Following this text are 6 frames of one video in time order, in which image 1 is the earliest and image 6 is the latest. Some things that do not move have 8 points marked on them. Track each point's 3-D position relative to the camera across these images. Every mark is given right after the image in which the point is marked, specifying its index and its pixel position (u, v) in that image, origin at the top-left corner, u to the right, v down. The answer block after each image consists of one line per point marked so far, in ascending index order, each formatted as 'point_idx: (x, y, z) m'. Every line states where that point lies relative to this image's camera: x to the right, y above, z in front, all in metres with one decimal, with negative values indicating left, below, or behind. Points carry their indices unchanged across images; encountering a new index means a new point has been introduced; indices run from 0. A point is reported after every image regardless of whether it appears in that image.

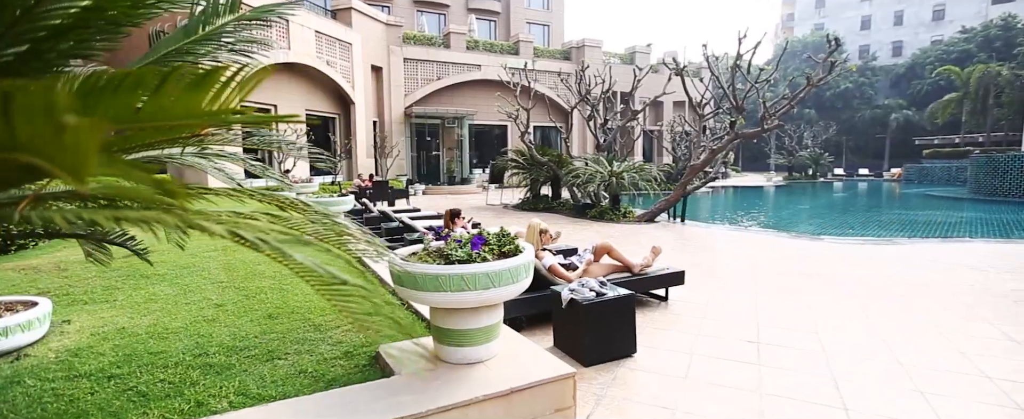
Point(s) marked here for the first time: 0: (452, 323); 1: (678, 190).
0: (-0.3, -0.6, +2.5) m
1: (+3.5, +0.4, +10.5) m
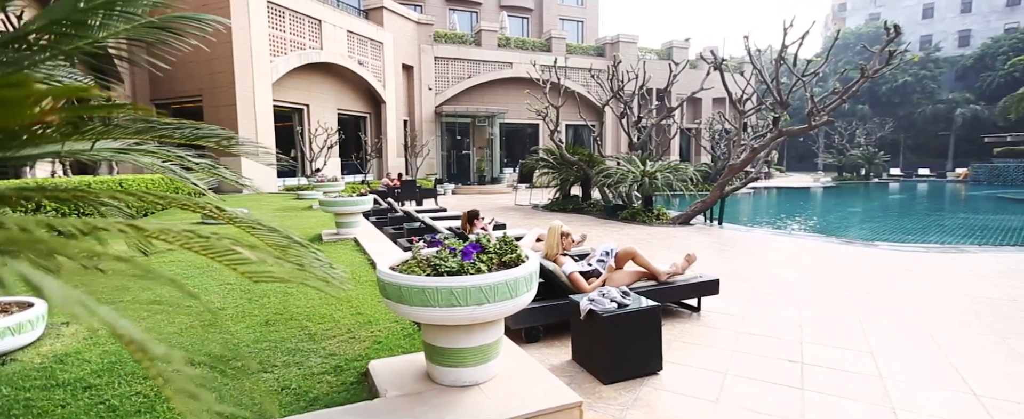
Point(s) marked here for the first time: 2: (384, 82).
0: (-0.3, -0.6, +2.3) m
1: (+4.0, +0.4, +10.0) m
2: (-3.8, +3.8, +14.9) m
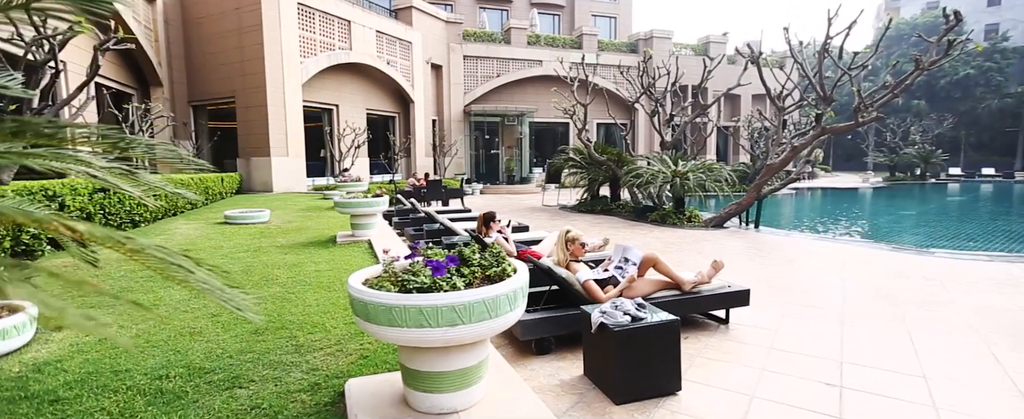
0: (-0.4, -0.6, +2.0) m
1: (+4.5, +0.3, +9.4) m
2: (-2.9, +3.8, +14.9) m
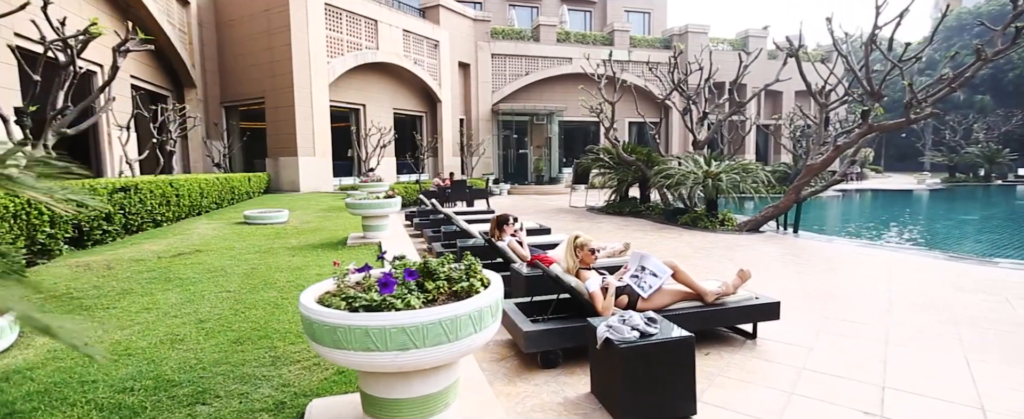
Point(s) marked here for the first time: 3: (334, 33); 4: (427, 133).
0: (-0.5, -0.7, +1.8) m
1: (+4.9, +0.3, +8.8) m
2: (-2.1, +3.8, +14.8) m
3: (-4.3, +4.2, +12.0) m
4: (-2.6, +2.3, +15.3) m
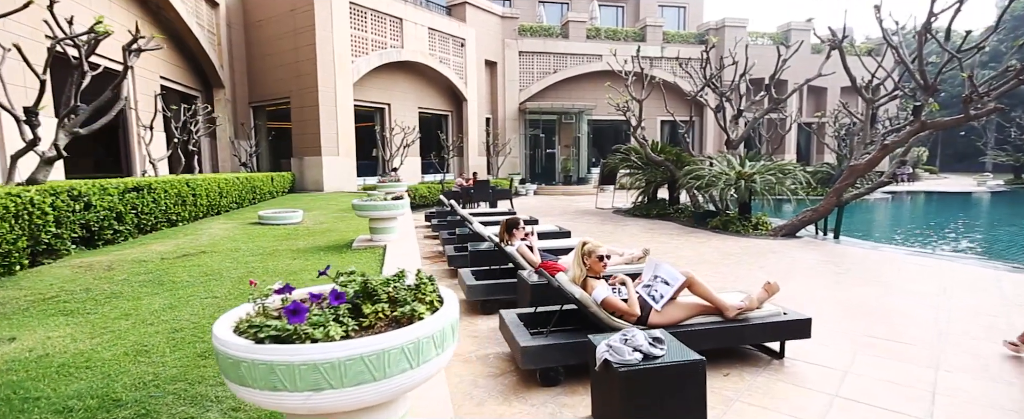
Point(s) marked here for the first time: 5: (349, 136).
0: (-0.7, -0.7, +1.6) m
1: (+5.2, +0.2, +8.2) m
2: (-1.3, +3.8, +14.6) m
3: (-3.7, +4.3, +12.0) m
4: (-1.8, +2.3, +15.2) m
5: (-3.9, +1.7, +12.0) m
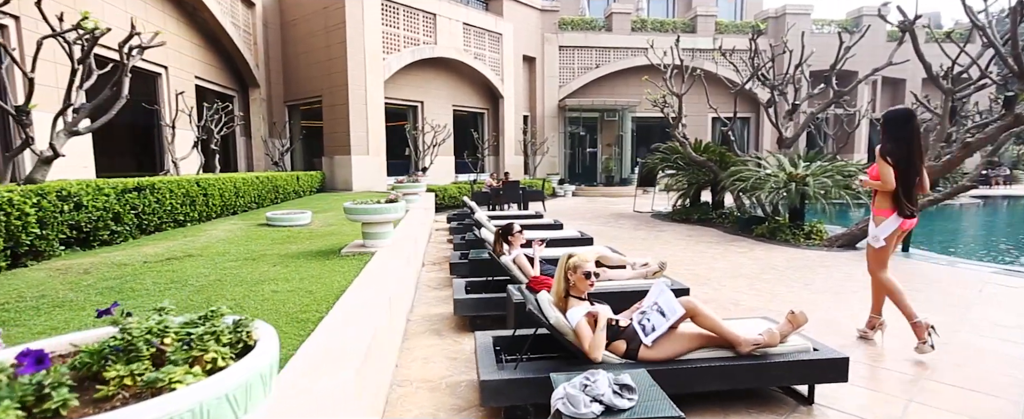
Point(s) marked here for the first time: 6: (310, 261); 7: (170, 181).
0: (-1.2, -0.7, +1.1) m
1: (+5.5, +0.1, +7.0) m
2: (-0.3, +3.8, +14.2) m
3: (-2.9, +4.3, +11.8) m
4: (-0.7, +2.3, +14.8) m
5: (-3.1, +1.7, +11.8) m
6: (-2.0, -0.5, +5.1) m
7: (-4.4, +0.4, +6.5) m
